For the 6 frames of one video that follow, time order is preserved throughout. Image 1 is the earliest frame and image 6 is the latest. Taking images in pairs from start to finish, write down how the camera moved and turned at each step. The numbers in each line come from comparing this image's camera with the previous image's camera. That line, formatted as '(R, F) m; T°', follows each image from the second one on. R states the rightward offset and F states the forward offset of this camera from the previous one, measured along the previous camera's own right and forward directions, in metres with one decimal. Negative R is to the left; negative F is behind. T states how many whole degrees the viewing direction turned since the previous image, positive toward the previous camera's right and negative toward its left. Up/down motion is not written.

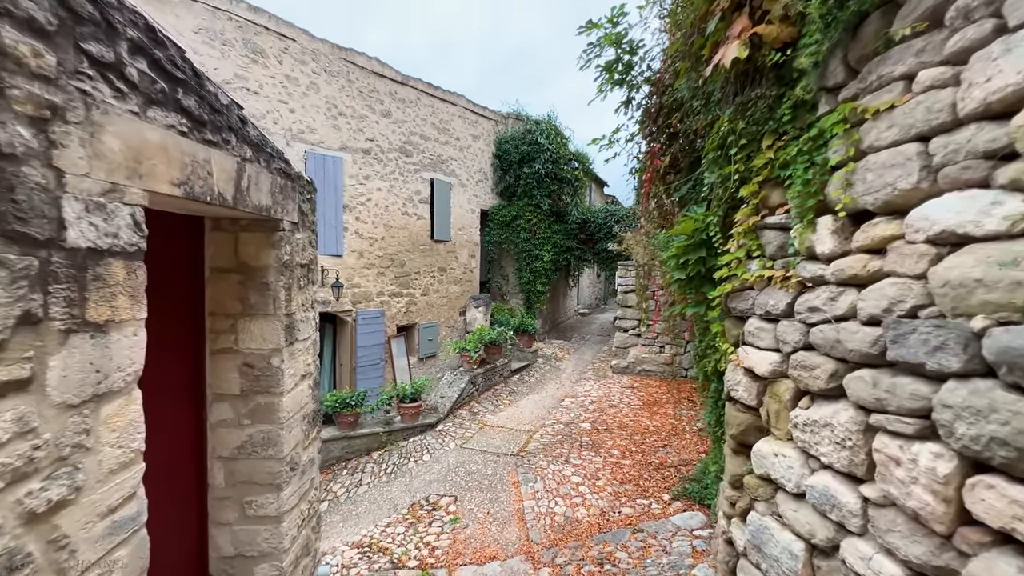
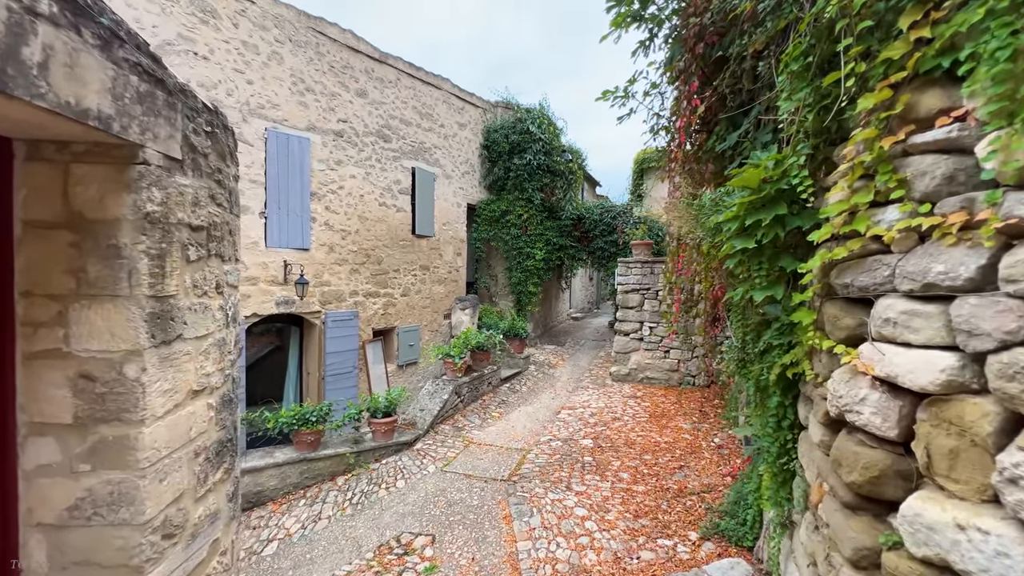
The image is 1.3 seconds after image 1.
(0.0, +0.7) m; +1°
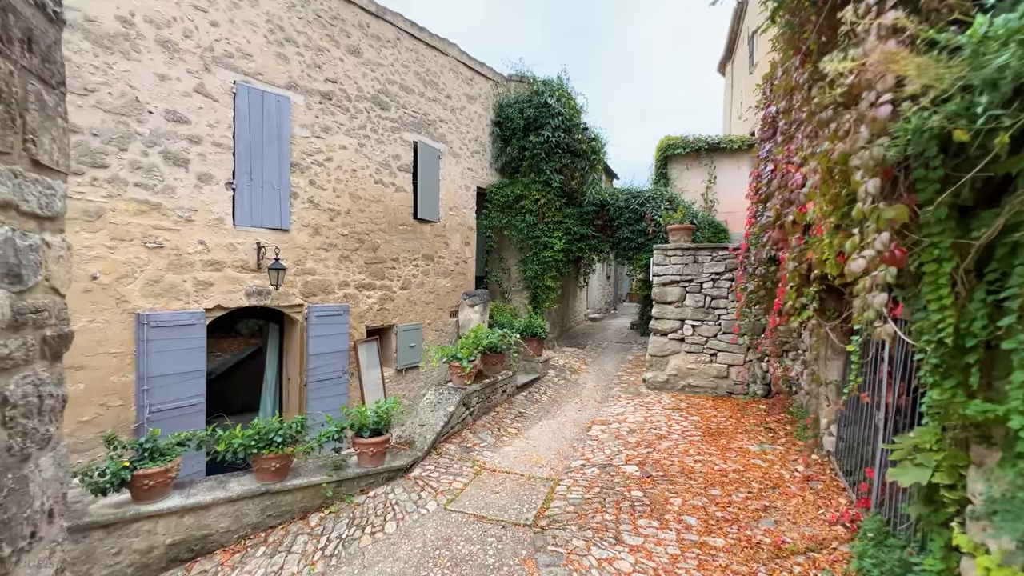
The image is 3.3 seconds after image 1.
(-0.1, +1.0) m; -1°
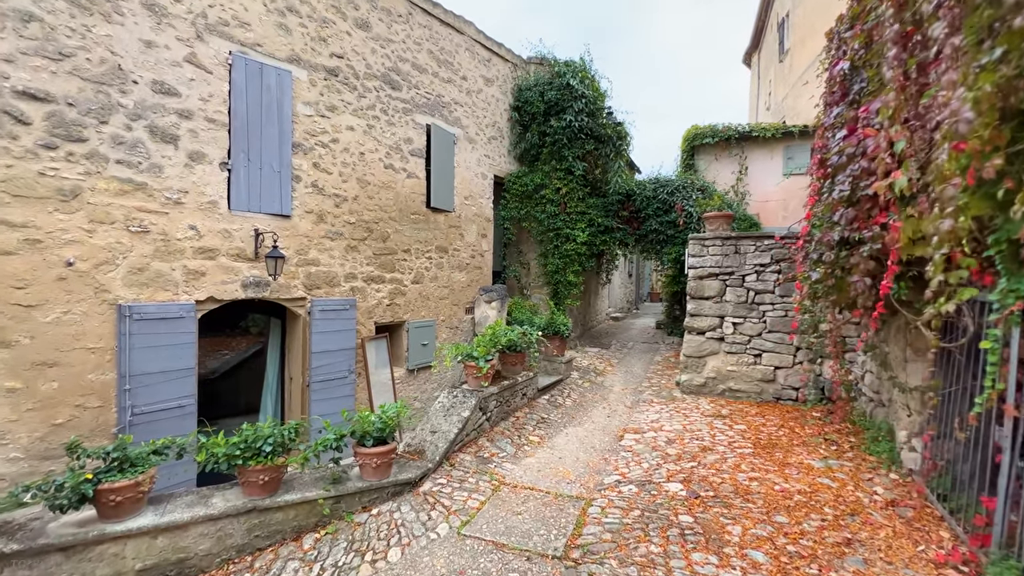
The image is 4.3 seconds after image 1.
(-0.1, +0.5) m; -2°
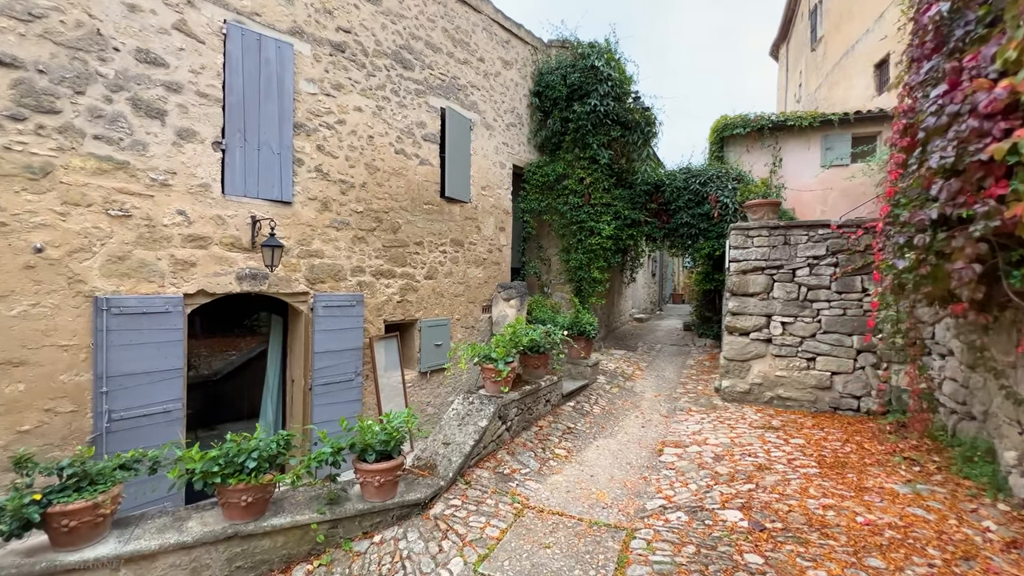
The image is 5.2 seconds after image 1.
(-0.1, +0.5) m; -2°
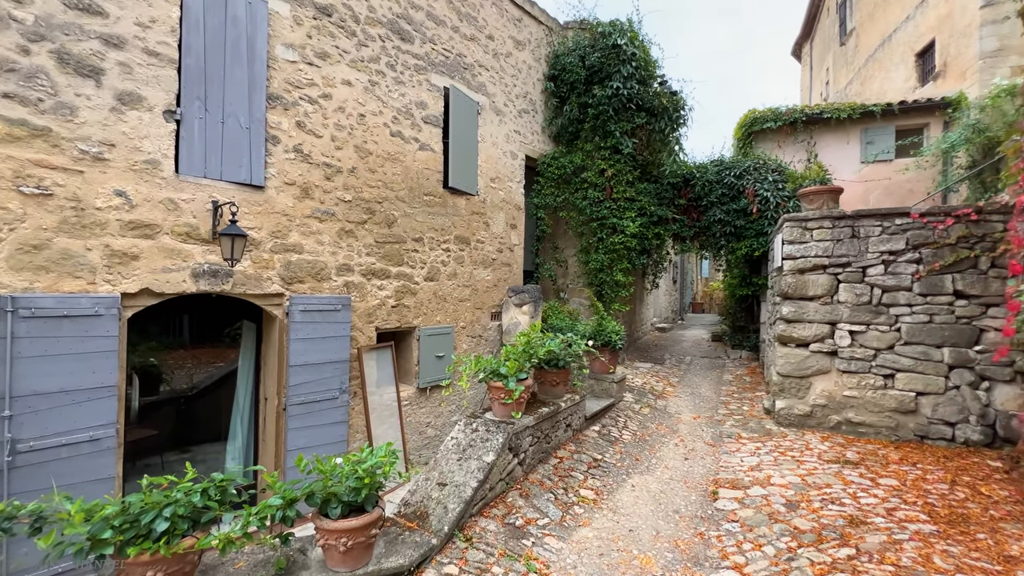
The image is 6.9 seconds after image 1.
(0.0, +0.7) m; -1°
